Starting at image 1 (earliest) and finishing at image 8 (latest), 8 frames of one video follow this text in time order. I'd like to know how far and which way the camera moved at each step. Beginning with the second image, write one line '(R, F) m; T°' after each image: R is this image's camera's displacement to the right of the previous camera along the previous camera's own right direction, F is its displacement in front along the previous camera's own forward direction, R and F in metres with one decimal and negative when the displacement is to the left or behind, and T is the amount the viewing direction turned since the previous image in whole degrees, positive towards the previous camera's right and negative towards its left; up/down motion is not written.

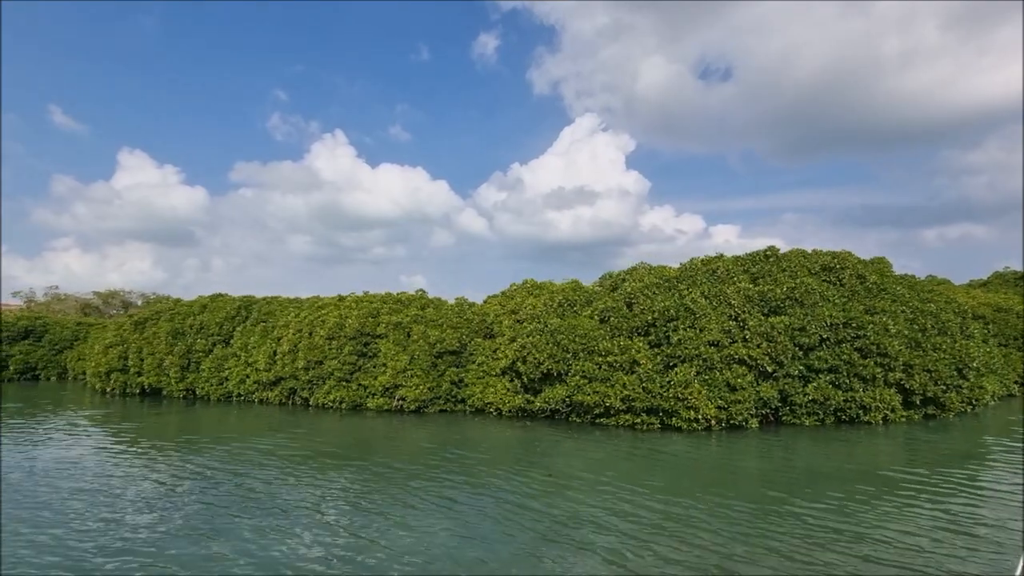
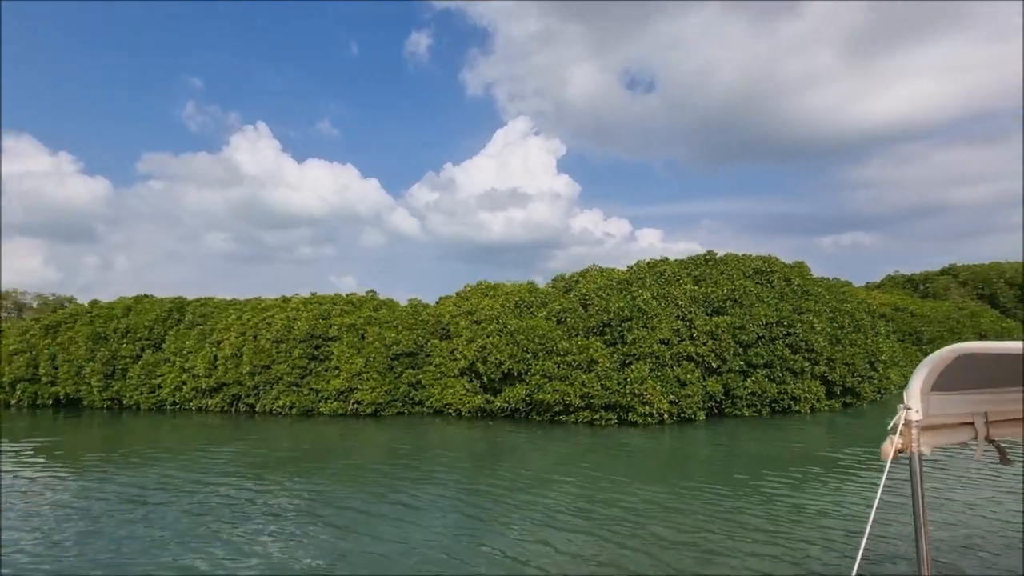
(-1.3, -0.3) m; +8°
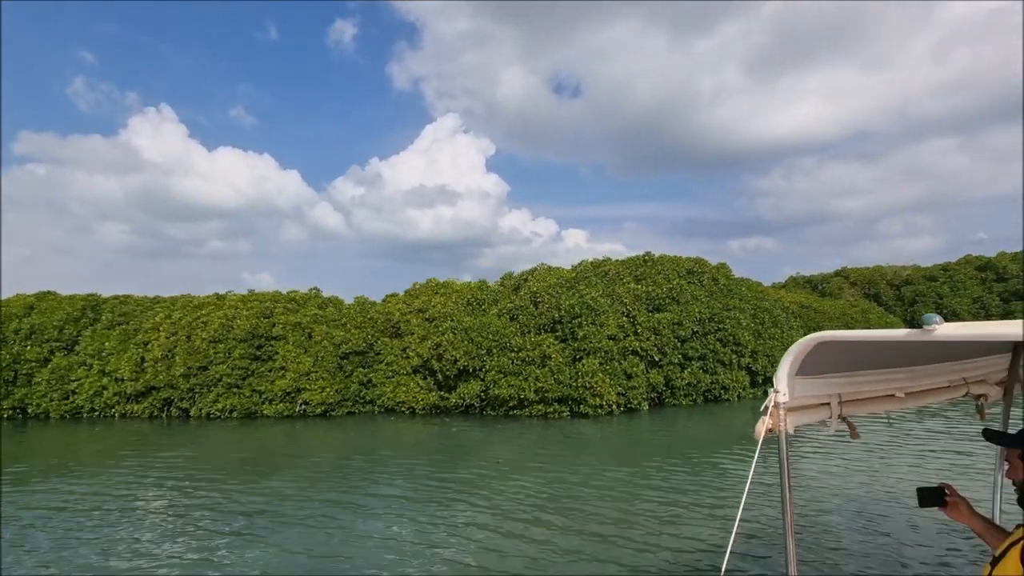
(-1.3, -0.5) m; +8°
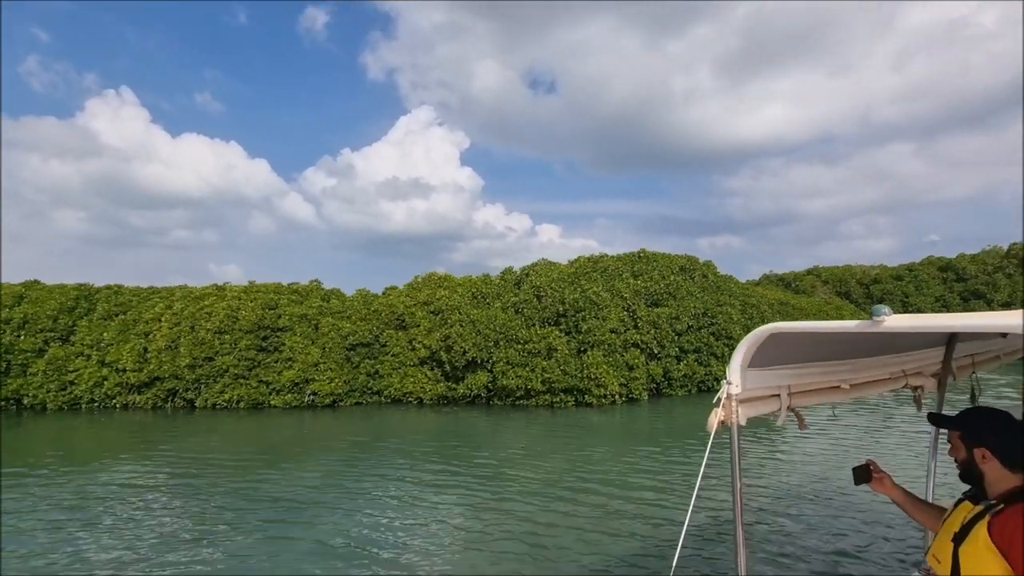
(-1.7, -0.7) m; +3°
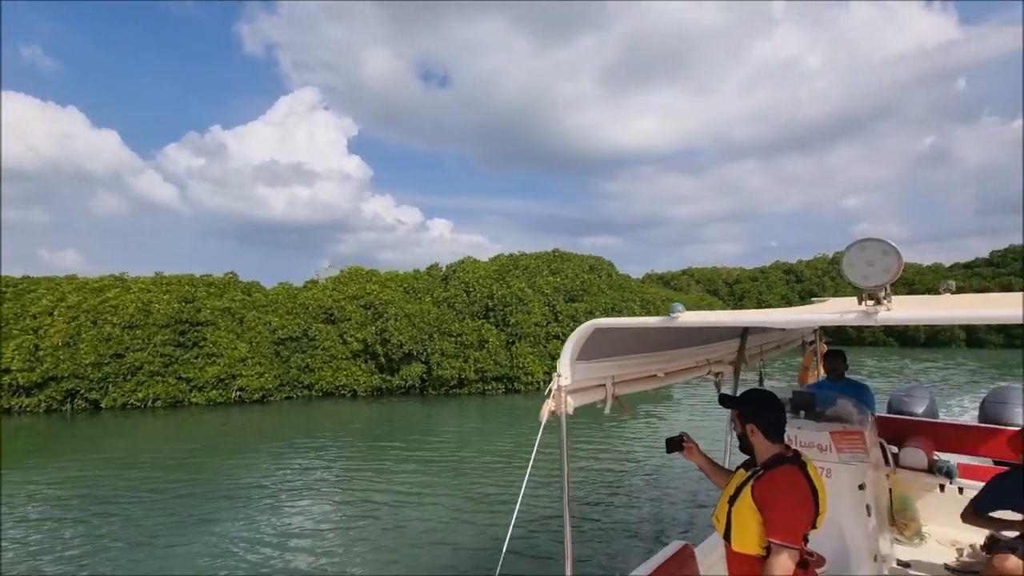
(-2.3, -1.6) m; +13°
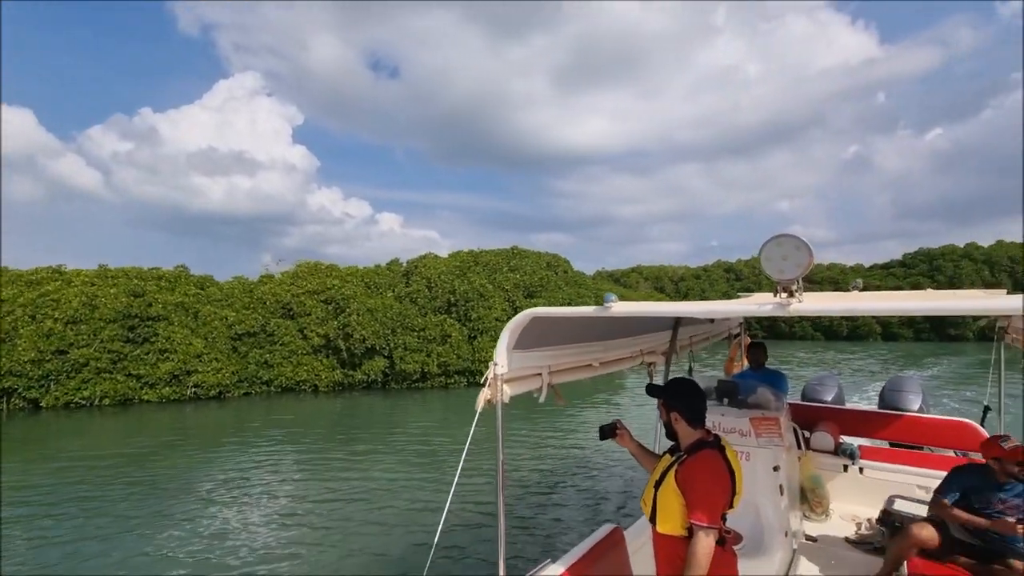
(-0.6, -0.7) m; +6°
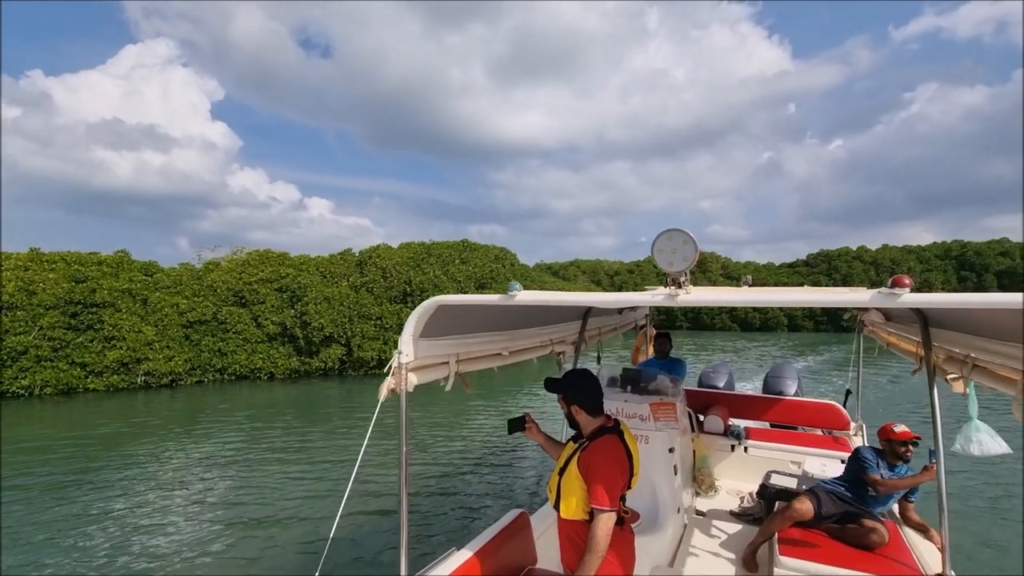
(-1.1, -1.5) m; +7°
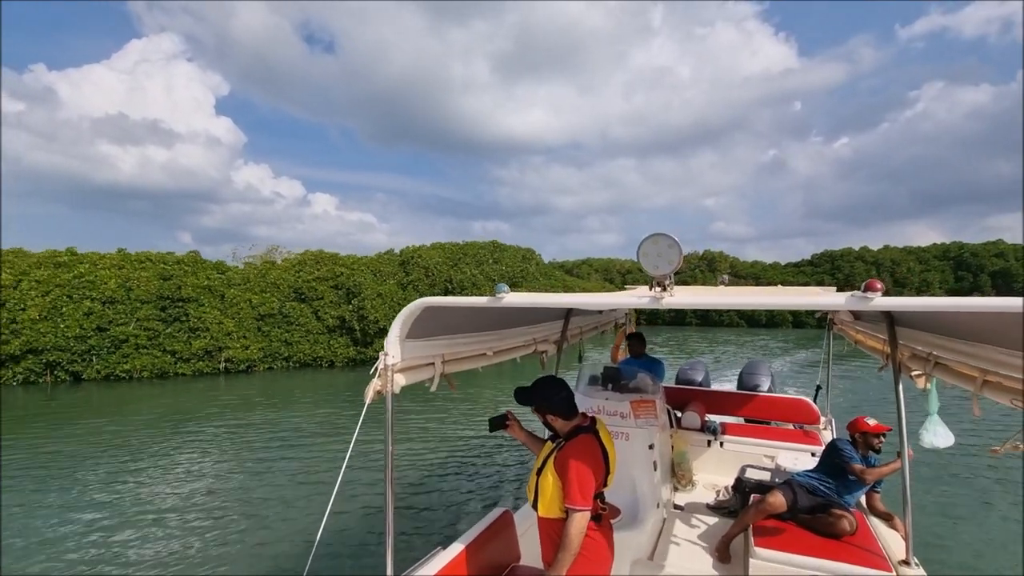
(-1.9, -2.8) m; 0°
